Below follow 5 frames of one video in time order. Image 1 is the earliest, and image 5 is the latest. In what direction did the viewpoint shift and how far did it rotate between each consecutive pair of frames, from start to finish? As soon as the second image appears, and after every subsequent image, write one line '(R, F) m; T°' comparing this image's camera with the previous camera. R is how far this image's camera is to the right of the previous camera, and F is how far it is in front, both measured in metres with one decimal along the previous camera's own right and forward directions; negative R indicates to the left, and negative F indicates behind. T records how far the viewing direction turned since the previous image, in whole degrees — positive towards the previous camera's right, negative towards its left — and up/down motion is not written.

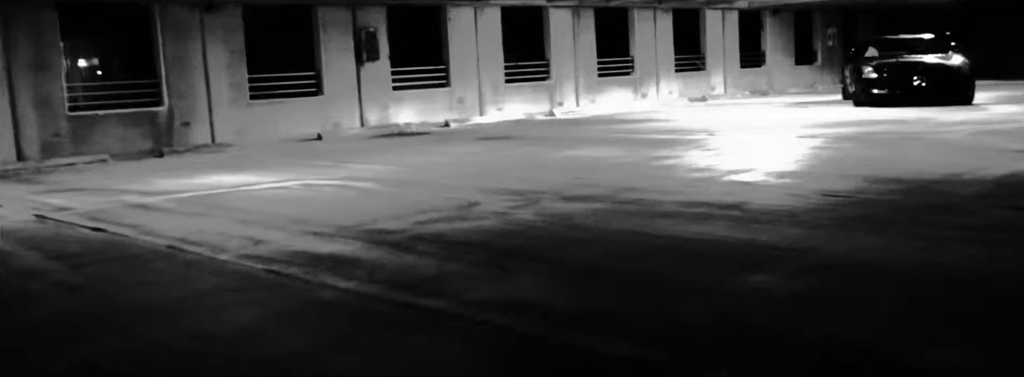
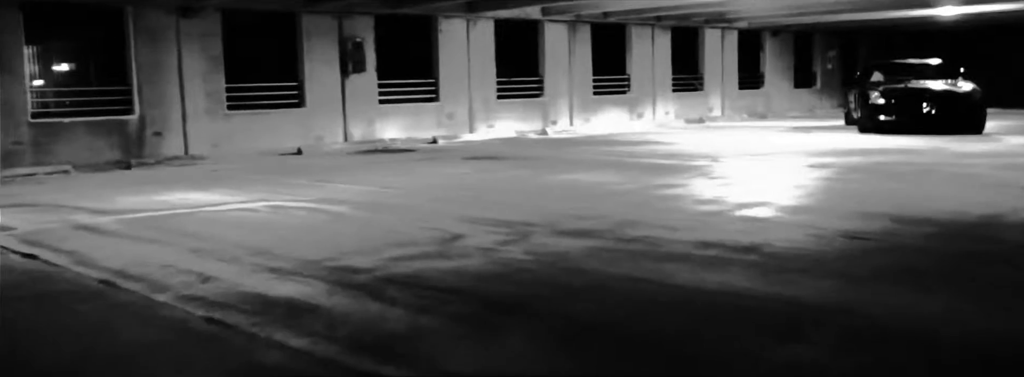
(0.0, +0.8) m; +1°
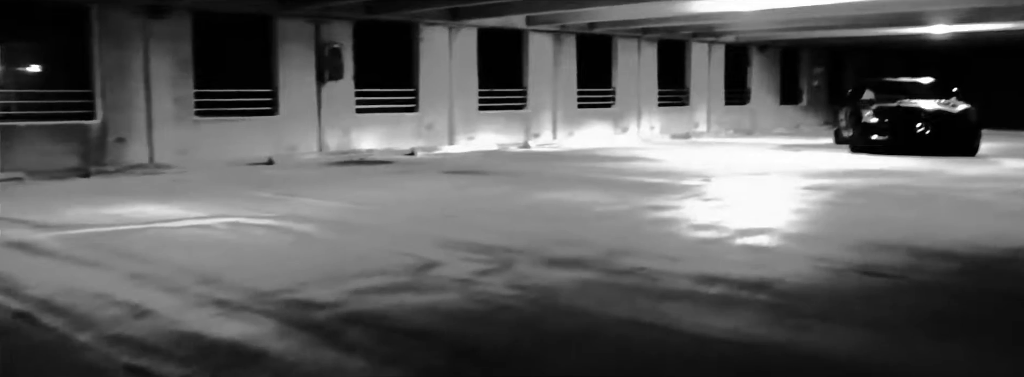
(0.0, +0.6) m; +1°
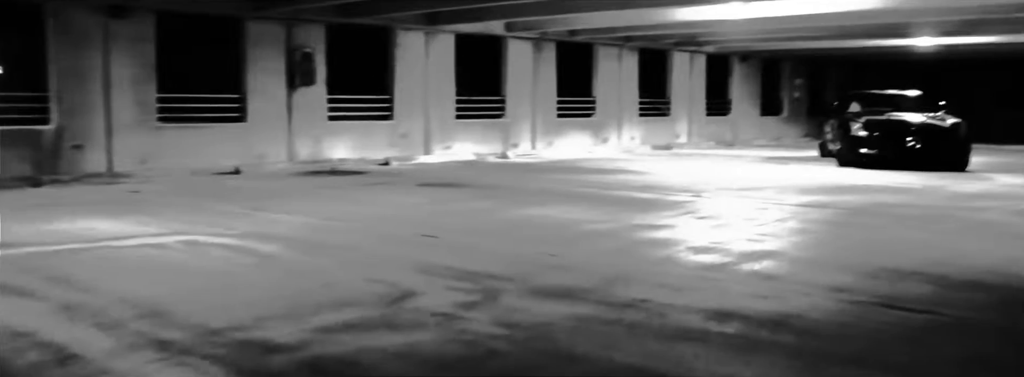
(-0.1, +0.6) m; +2°
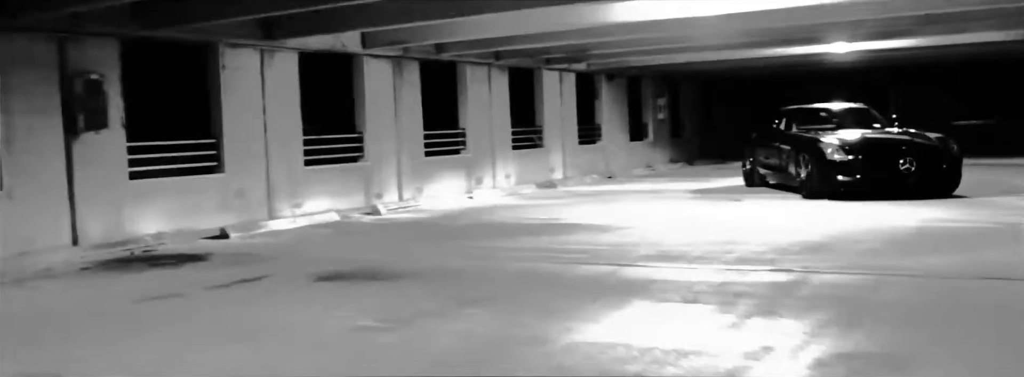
(-1.4, +4.5) m; +13°
